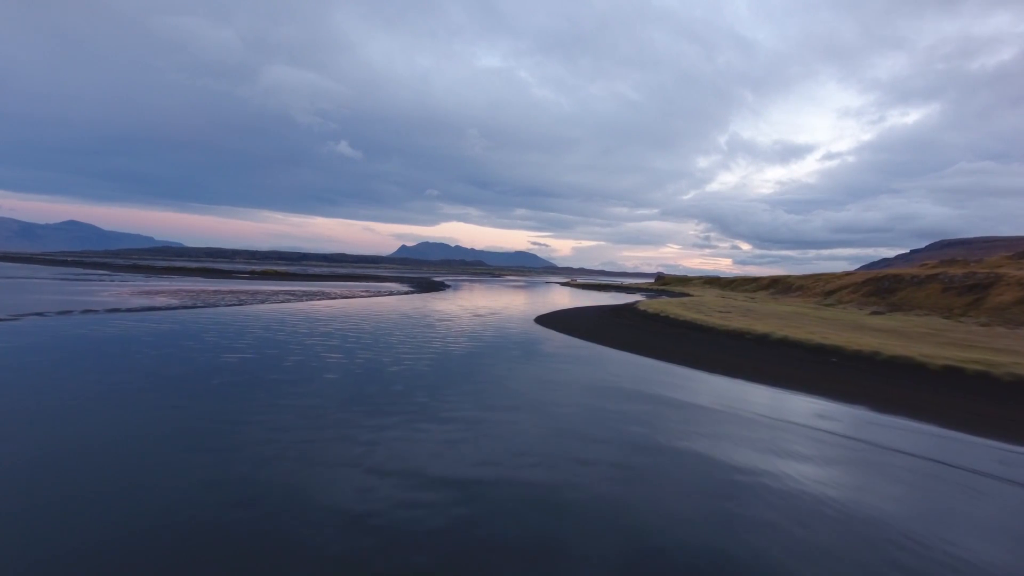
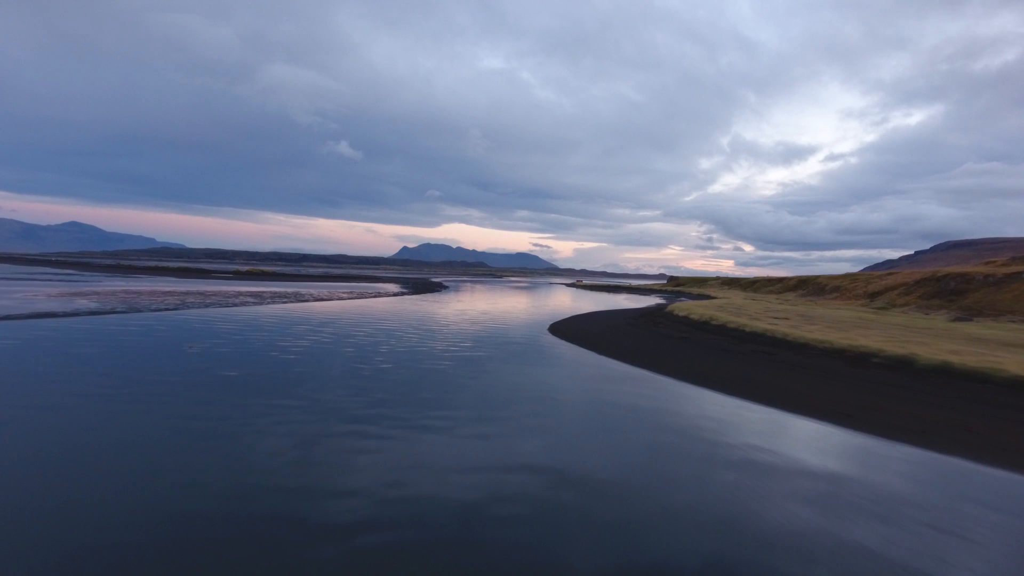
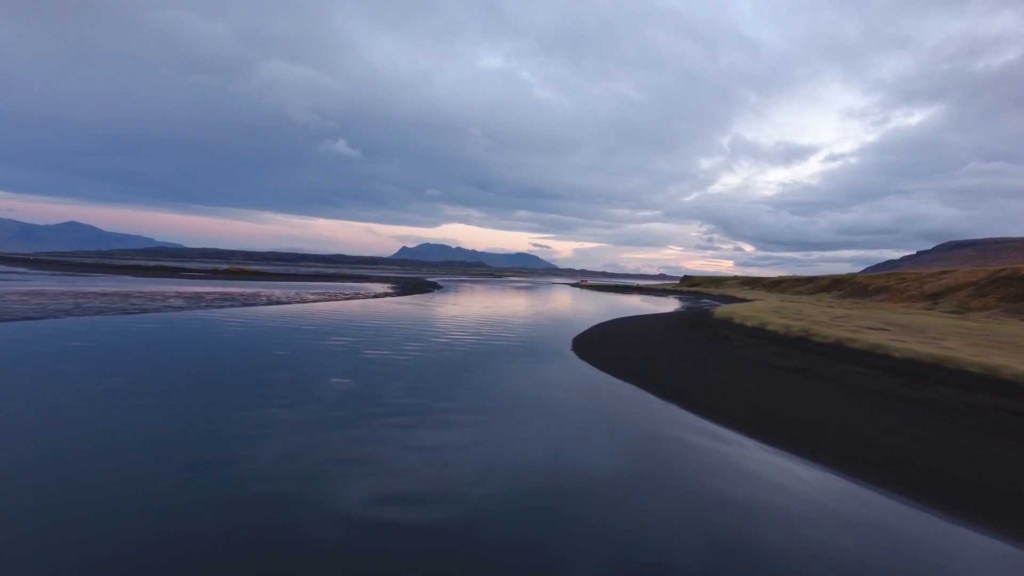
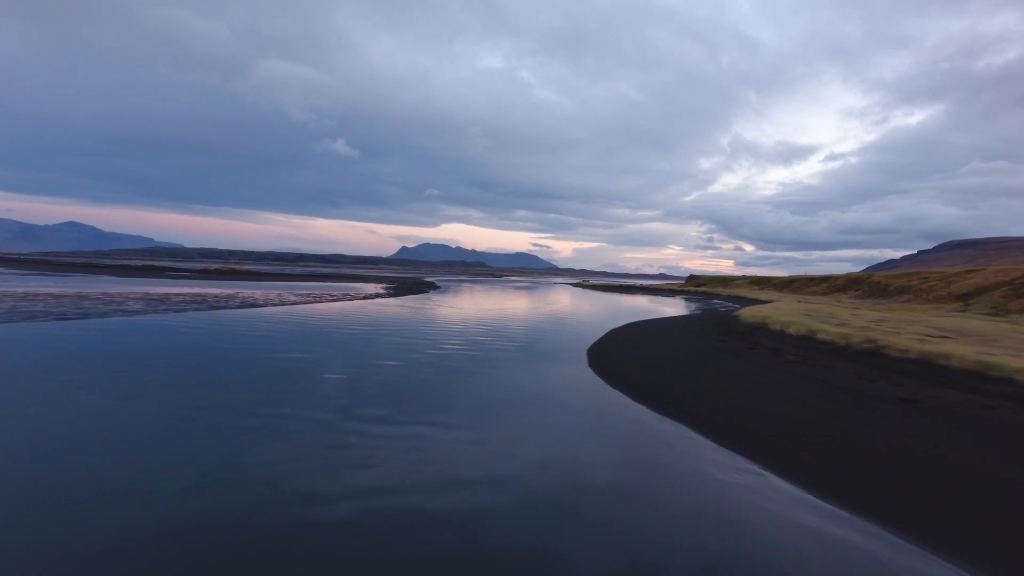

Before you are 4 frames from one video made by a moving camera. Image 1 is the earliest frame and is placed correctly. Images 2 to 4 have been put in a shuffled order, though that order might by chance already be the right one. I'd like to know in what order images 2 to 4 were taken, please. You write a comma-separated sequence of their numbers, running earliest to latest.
2, 3, 4
